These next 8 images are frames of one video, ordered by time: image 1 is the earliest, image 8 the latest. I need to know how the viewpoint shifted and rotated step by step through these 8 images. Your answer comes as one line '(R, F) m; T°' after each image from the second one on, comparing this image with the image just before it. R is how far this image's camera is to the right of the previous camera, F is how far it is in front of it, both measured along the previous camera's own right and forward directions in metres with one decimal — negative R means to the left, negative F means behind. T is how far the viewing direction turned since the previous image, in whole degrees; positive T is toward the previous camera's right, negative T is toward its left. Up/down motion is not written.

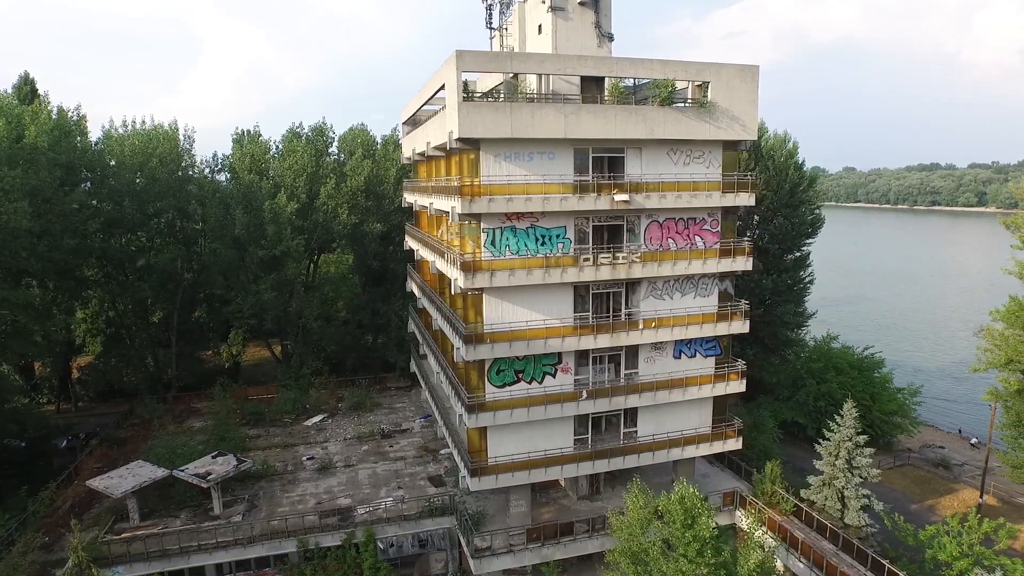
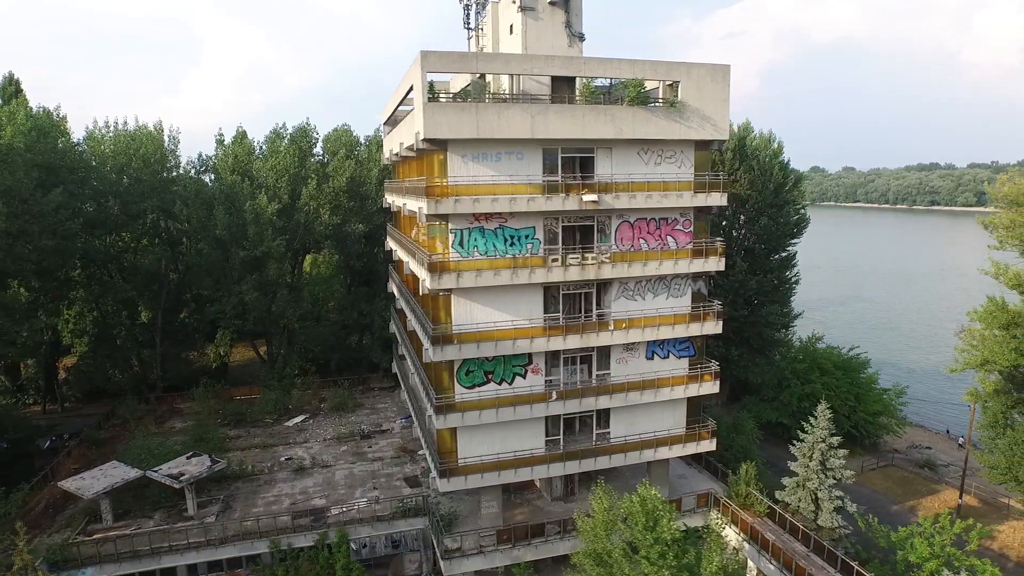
(+1.1, 0.0) m; 0°
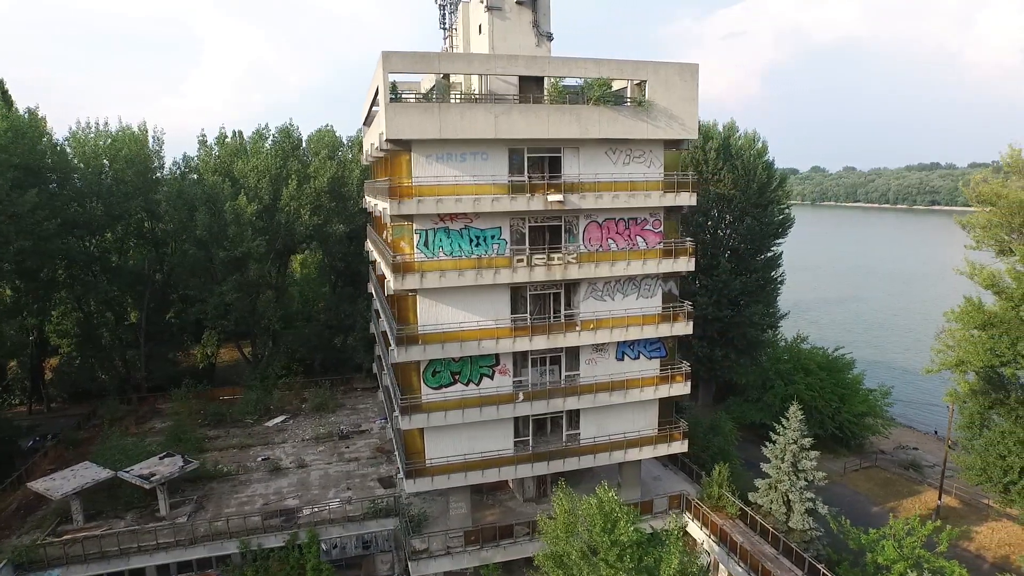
(+1.2, 0.0) m; 0°
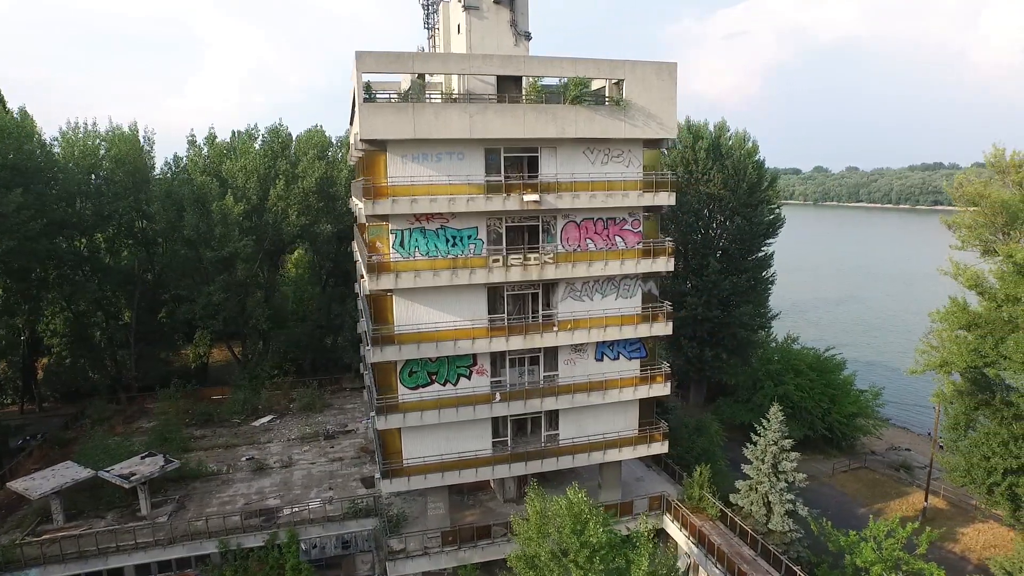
(+0.9, 0.0) m; 0°
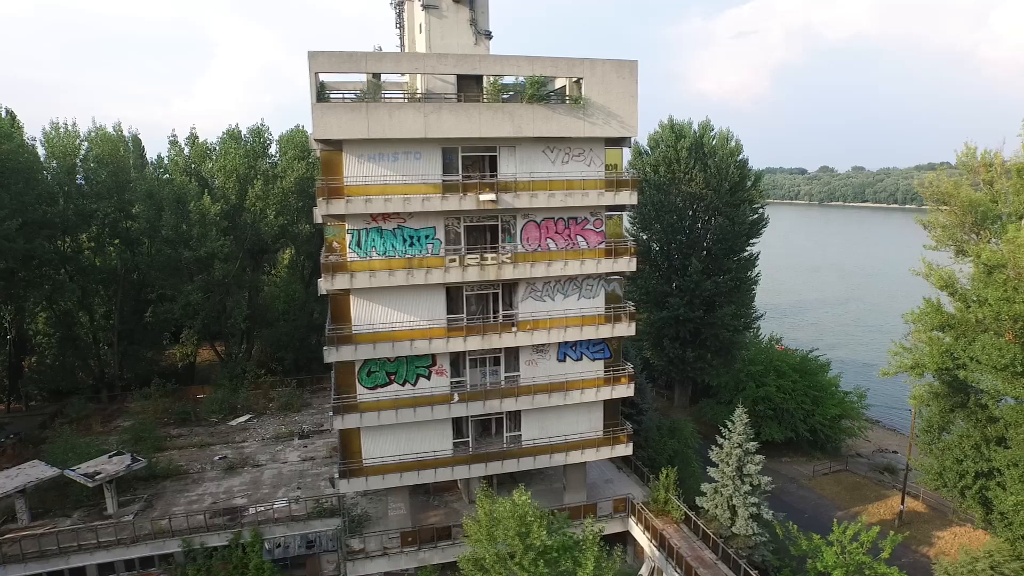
(+1.7, +0.1) m; -1°
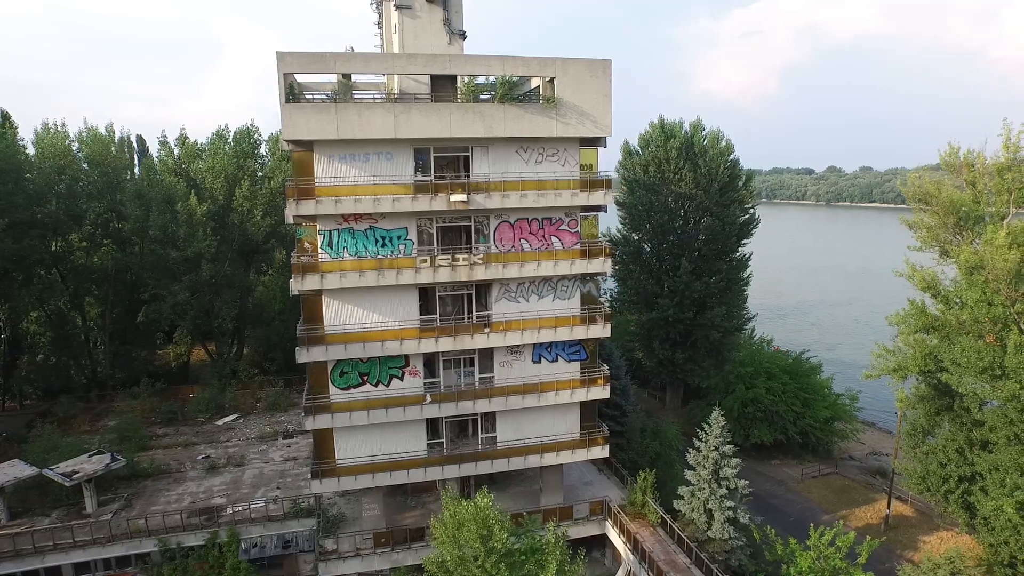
(+1.2, +0.1) m; -1°
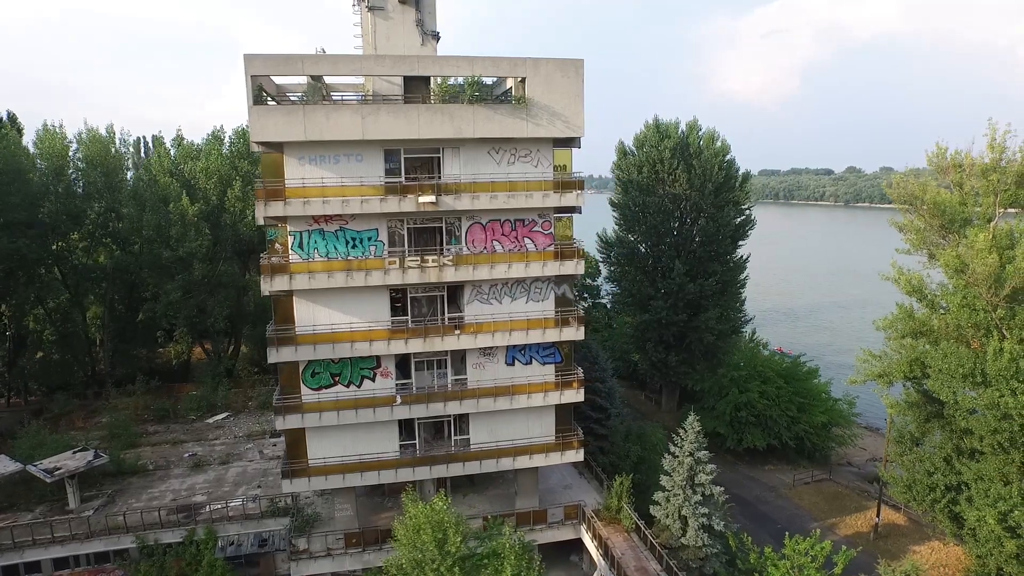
(+1.6, +0.1) m; -2°
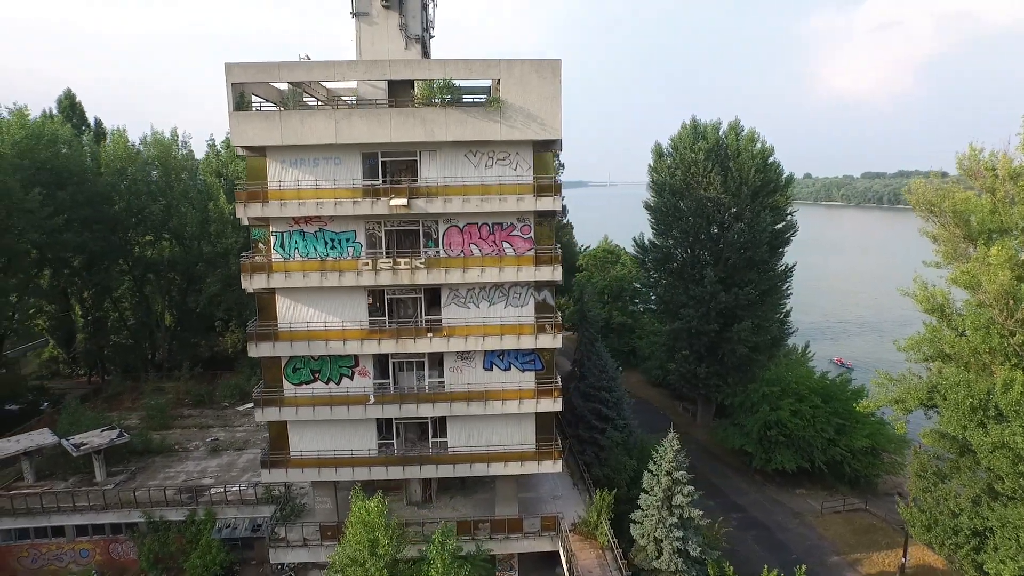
(+3.8, +0.5) m; -8°
